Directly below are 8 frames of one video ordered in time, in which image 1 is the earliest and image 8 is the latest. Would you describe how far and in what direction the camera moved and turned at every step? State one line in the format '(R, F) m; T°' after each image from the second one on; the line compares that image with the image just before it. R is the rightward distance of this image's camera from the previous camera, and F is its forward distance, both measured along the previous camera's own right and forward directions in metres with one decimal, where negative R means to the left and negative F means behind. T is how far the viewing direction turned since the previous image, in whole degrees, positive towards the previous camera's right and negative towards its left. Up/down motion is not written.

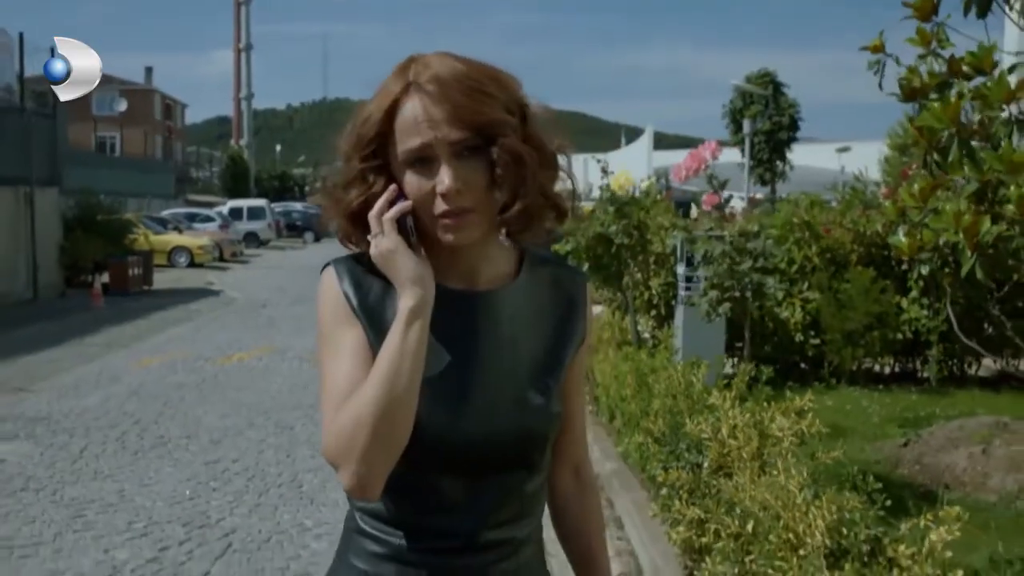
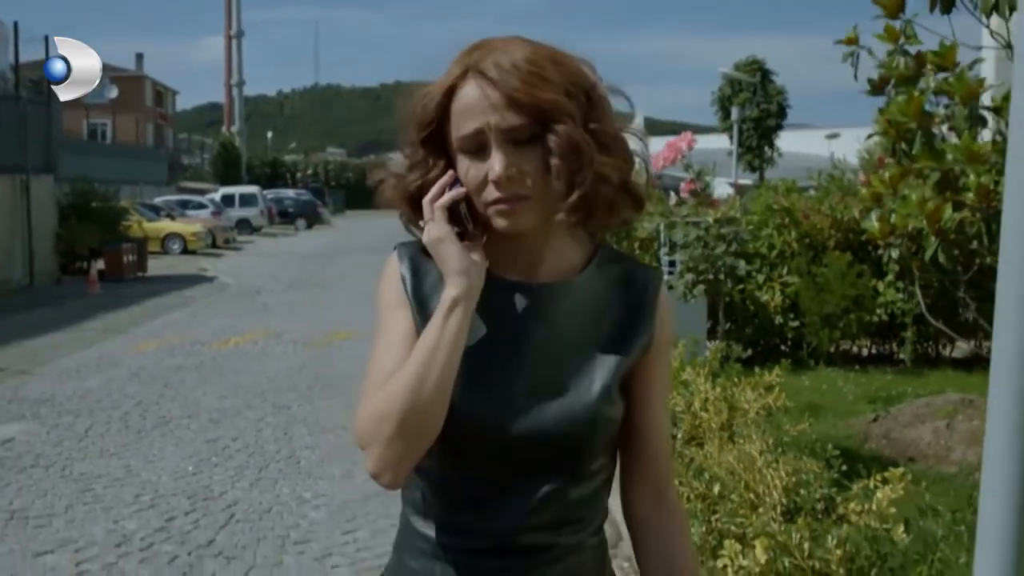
(0.0, -0.4) m; 0°
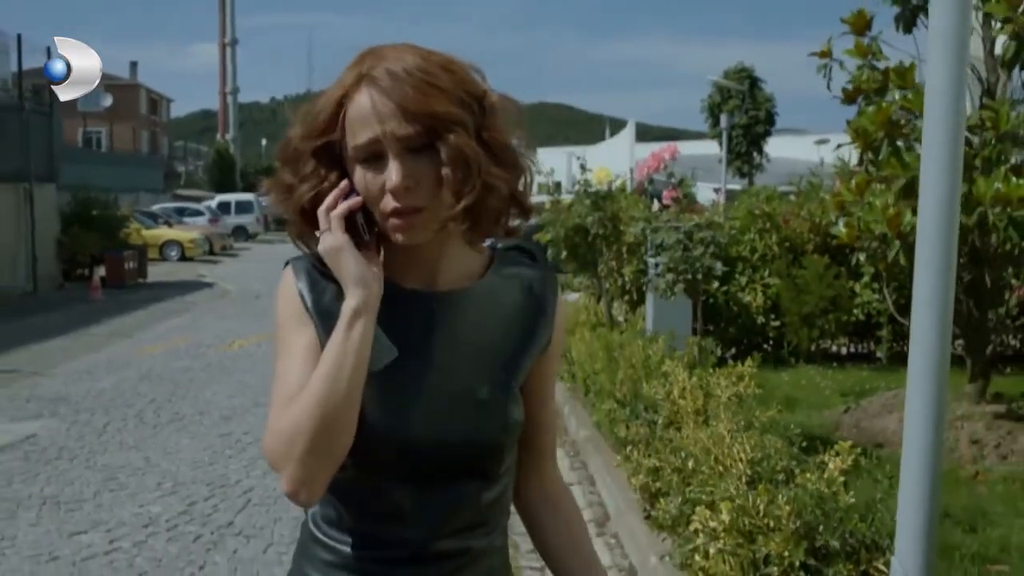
(0.0, -0.6) m; 0°
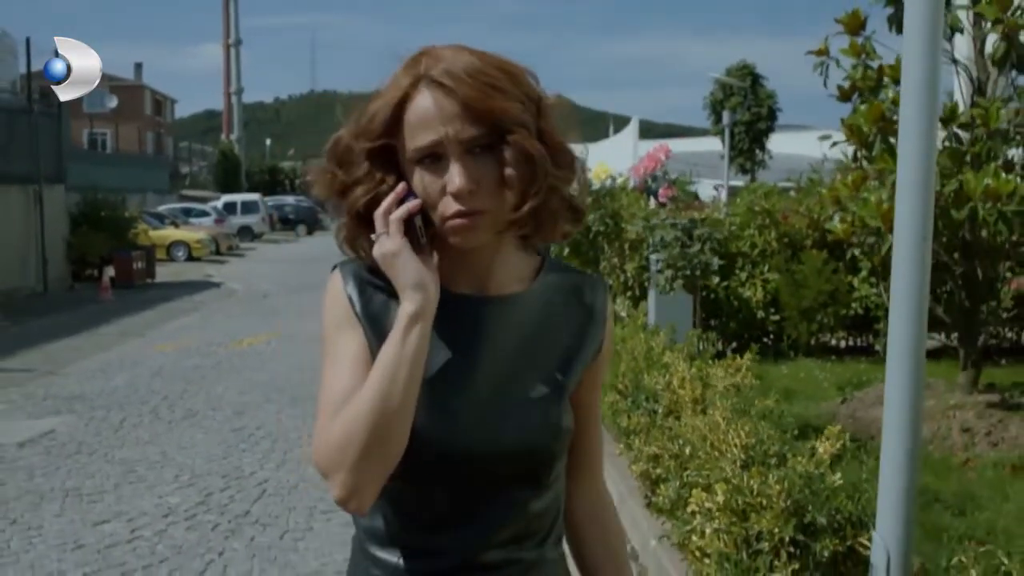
(0.0, -0.2) m; 0°
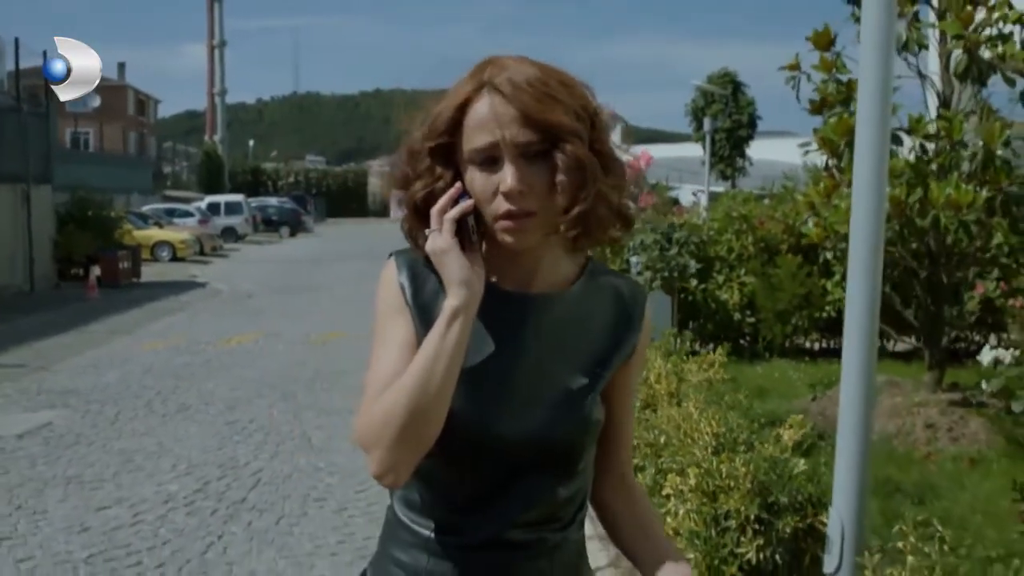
(0.0, -0.4) m; +1°
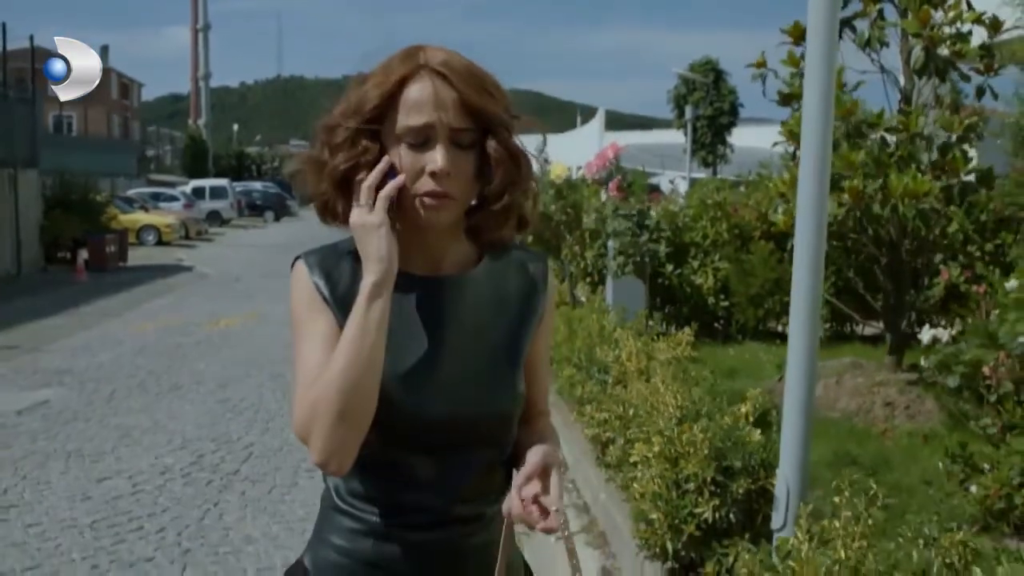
(0.0, -0.4) m; +1°
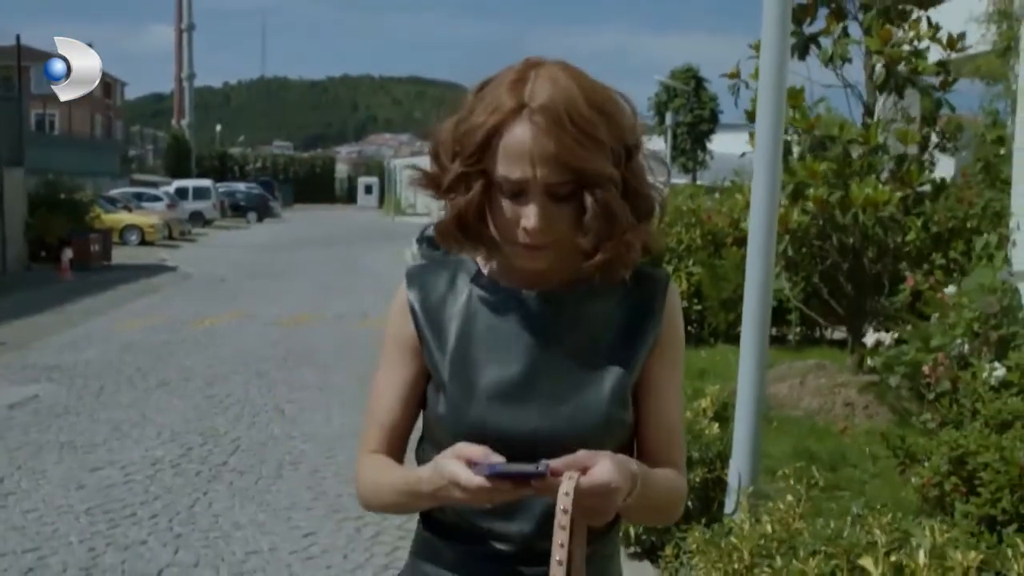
(0.0, -0.4) m; +1°
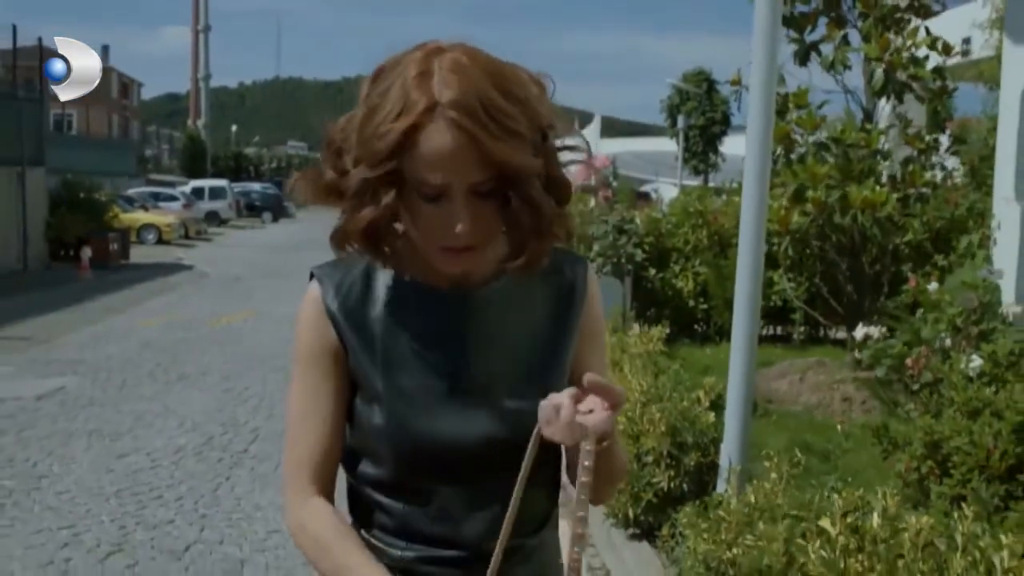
(0.0, -0.4) m; -1°
